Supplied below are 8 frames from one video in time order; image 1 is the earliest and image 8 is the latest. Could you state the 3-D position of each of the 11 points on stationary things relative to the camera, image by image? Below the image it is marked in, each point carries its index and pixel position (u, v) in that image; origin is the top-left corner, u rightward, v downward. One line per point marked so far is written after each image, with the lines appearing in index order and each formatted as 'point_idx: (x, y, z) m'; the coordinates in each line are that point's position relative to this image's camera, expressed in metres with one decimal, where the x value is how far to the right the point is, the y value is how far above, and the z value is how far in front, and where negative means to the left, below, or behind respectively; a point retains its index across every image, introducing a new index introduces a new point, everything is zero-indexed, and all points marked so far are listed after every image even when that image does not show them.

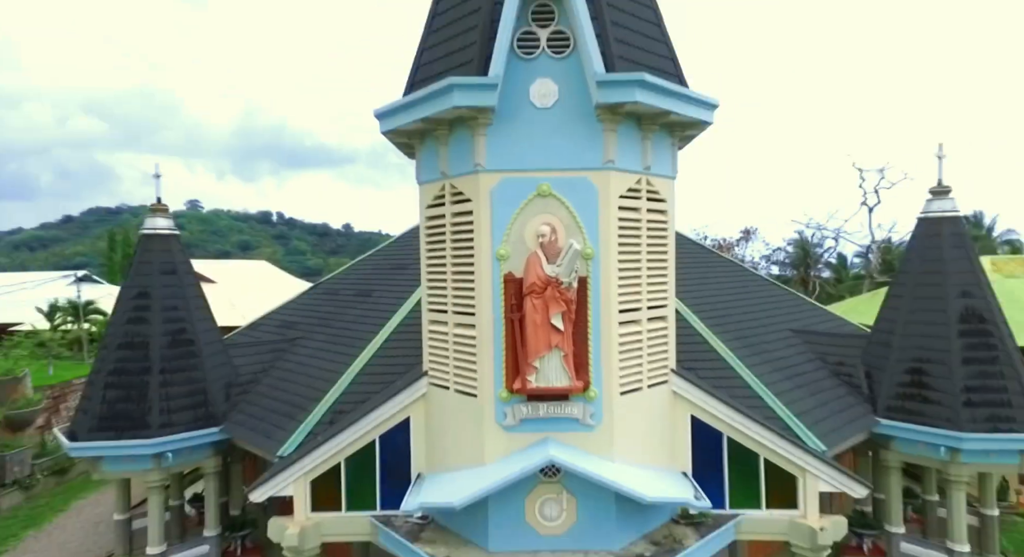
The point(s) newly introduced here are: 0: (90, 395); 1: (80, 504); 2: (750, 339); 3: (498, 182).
0: (-8.2, -2.3, +12.7) m
1: (-11.8, -6.0, +17.7) m
2: (+5.2, -1.2, +14.1) m
3: (-0.1, +1.1, +8.1) m
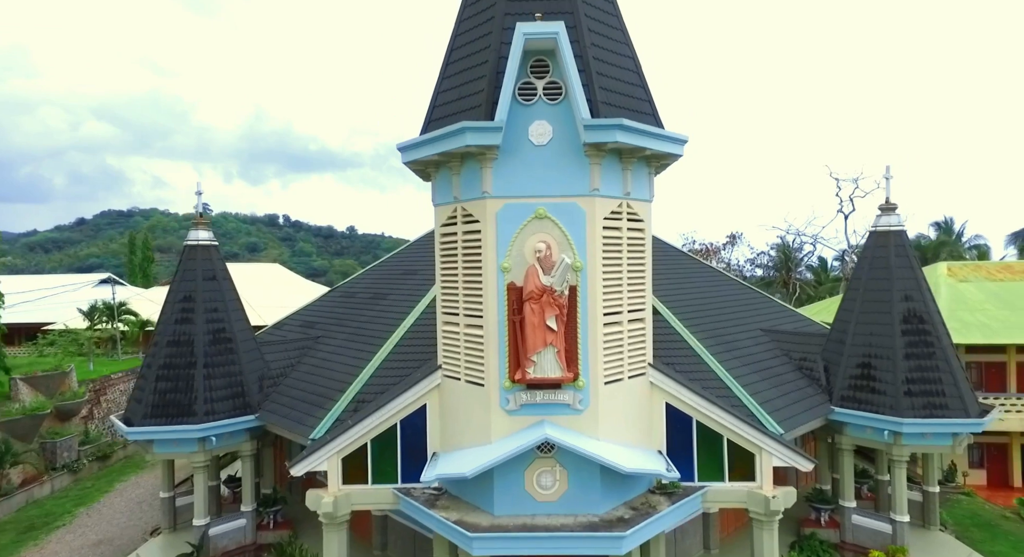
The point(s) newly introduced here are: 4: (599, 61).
0: (-8.3, -2.4, +14.6) m
1: (-11.8, -6.2, +19.6) m
2: (+5.1, -1.4, +15.9) m
3: (-0.2, +1.0, +10.0) m
4: (+1.3, +3.3, +10.2) m
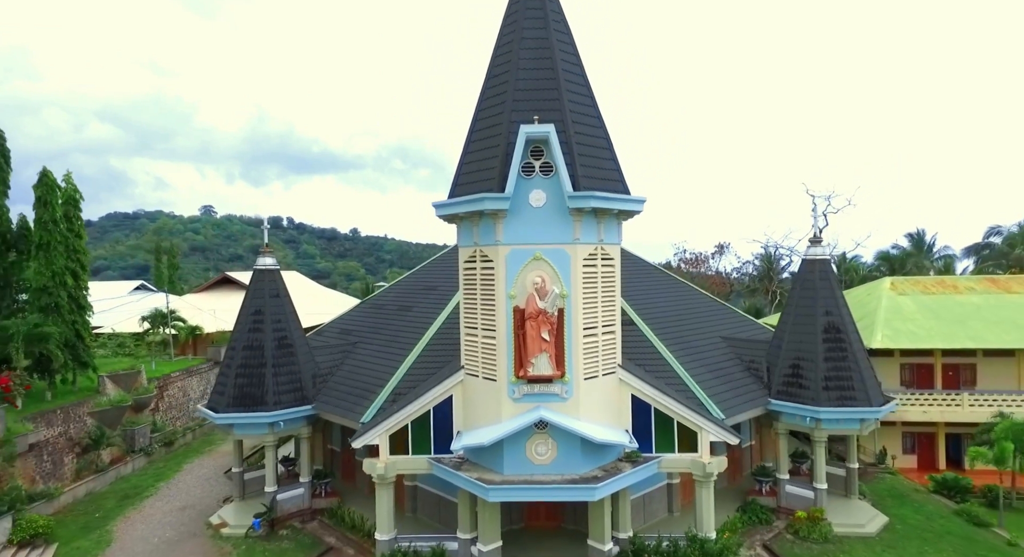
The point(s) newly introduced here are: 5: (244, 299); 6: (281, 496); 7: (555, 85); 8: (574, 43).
0: (-8.2, -3.0, +18.4) m
1: (-11.7, -6.7, +23.4) m
2: (+5.3, -1.9, +19.7) m
3: (-0.1, +0.5, +13.8) m
4: (+1.4, +2.8, +14.0) m
5: (-7.9, -0.5, +19.2) m
6: (-6.5, -6.1, +18.3) m
7: (+0.9, +4.1, +14.2) m
8: (+1.4, +5.3, +14.9) m
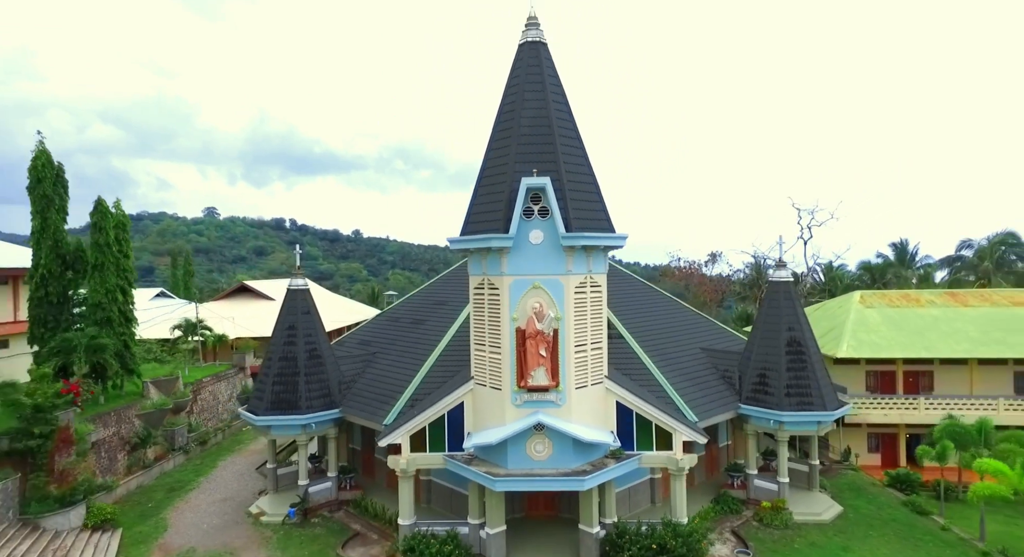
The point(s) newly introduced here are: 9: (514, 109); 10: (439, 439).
0: (-8.1, -3.6, +21.0) m
1: (-11.6, -7.3, +26.0) m
2: (+5.3, -2.5, +22.3) m
3: (0.0, -0.1, +16.4) m
4: (+1.5, +2.2, +16.6) m
5: (-7.8, -1.2, +21.8) m
6: (-6.4, -6.8, +20.9) m
7: (+1.0, +3.5, +16.8) m
8: (+1.4, +4.7, +17.5) m
9: (0.0, +4.4, +17.1) m
10: (-2.0, -4.4, +17.8) m
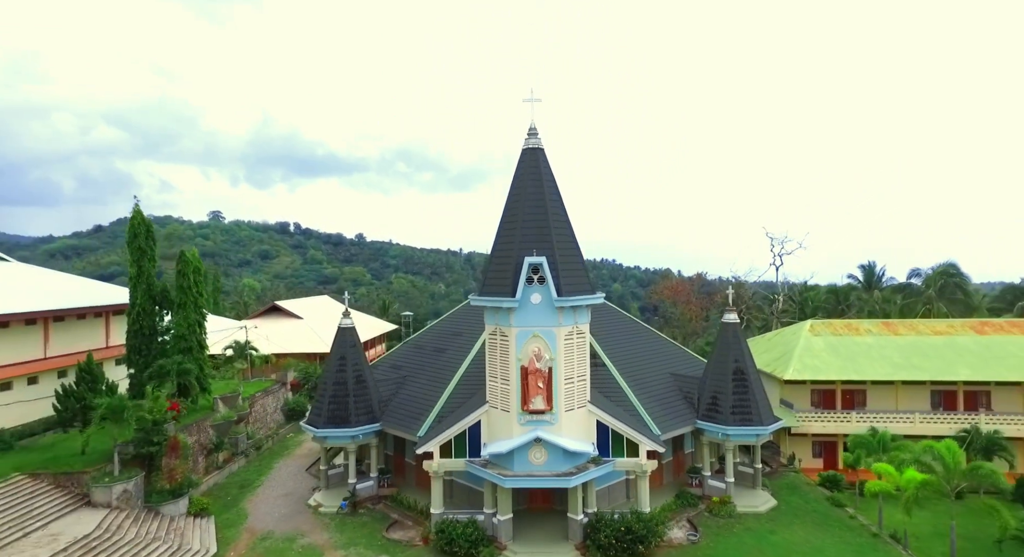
0: (-7.9, -5.3, +26.6) m
1: (-11.4, -9.0, +31.6) m
2: (+5.5, -4.2, +27.8) m
3: (+0.2, -1.8, +21.9) m
4: (+1.7, +0.5, +22.1) m
5: (-7.6, -2.9, +27.3) m
6: (-6.2, -8.4, +26.4) m
7: (+1.2, +1.8, +22.4) m
8: (+1.6, +3.0, +23.1) m
9: (+0.2, +2.8, +22.7) m
10: (-1.8, -6.1, +23.4) m
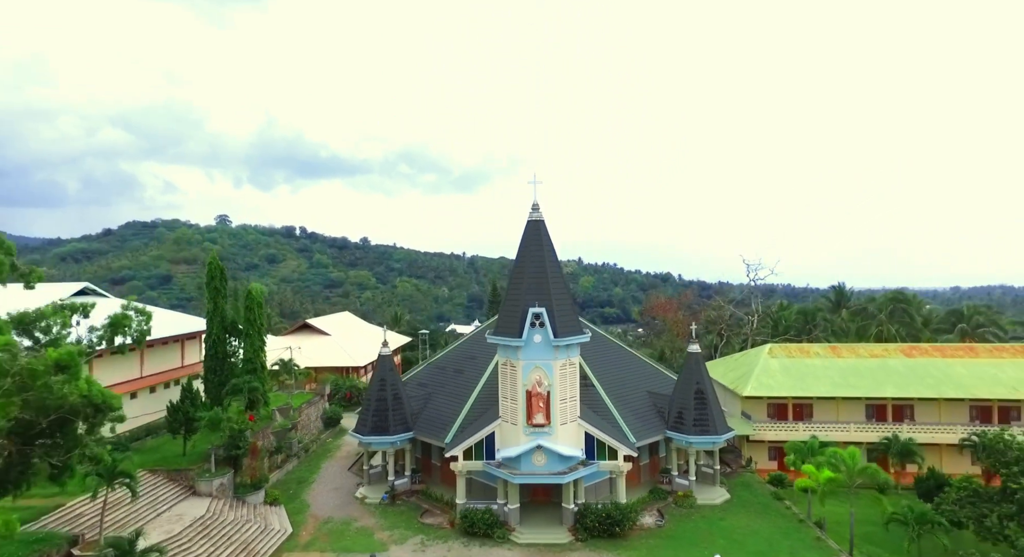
0: (-7.5, -7.2, +33.2) m
1: (-11.0, -10.9, +38.2) m
2: (+5.9, -6.2, +34.4) m
3: (+0.5, -3.7, +28.5) m
4: (+2.0, -1.5, +28.7) m
5: (-7.2, -4.8, +34.0) m
6: (-5.9, -10.4, +33.1) m
7: (+1.6, -0.1, +29.0) m
8: (+2.0, +1.1, +29.7) m
9: (+0.6, +0.8, +29.3) m
10: (-1.5, -8.0, +30.0) m
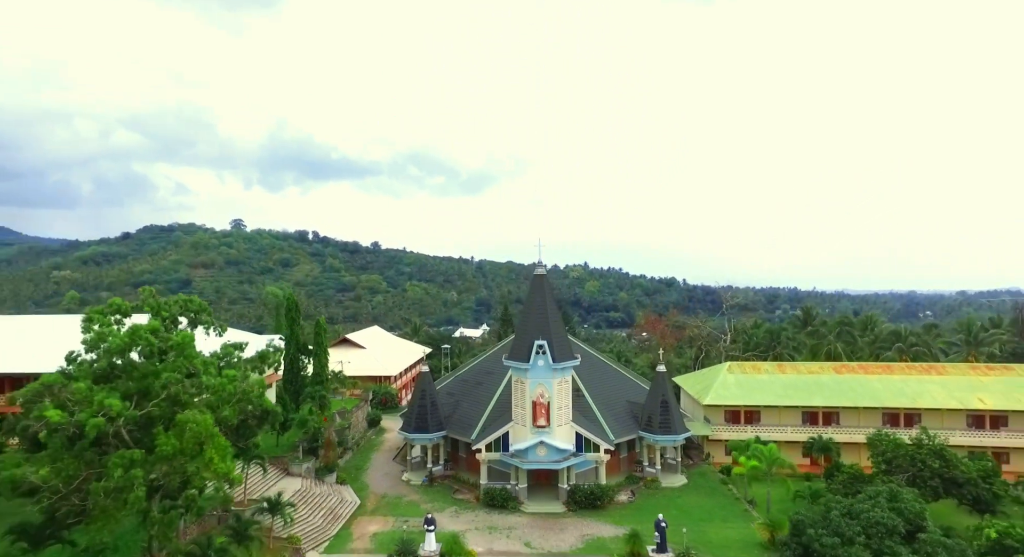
0: (-6.9, -9.5, +43.6) m
1: (-10.4, -13.3, +48.6) m
2: (+6.5, -8.6, +44.6) m
3: (+1.1, -6.1, +38.8) m
4: (+2.7, -3.8, +39.0) m
5: (-6.6, -7.1, +44.3) m
6: (-5.3, -12.7, +43.4) m
7: (+2.2, -2.5, +39.3) m
8: (+2.6, -1.3, +39.9) m
9: (+1.2, -1.5, +39.6) m
10: (-0.9, -10.4, +40.2) m
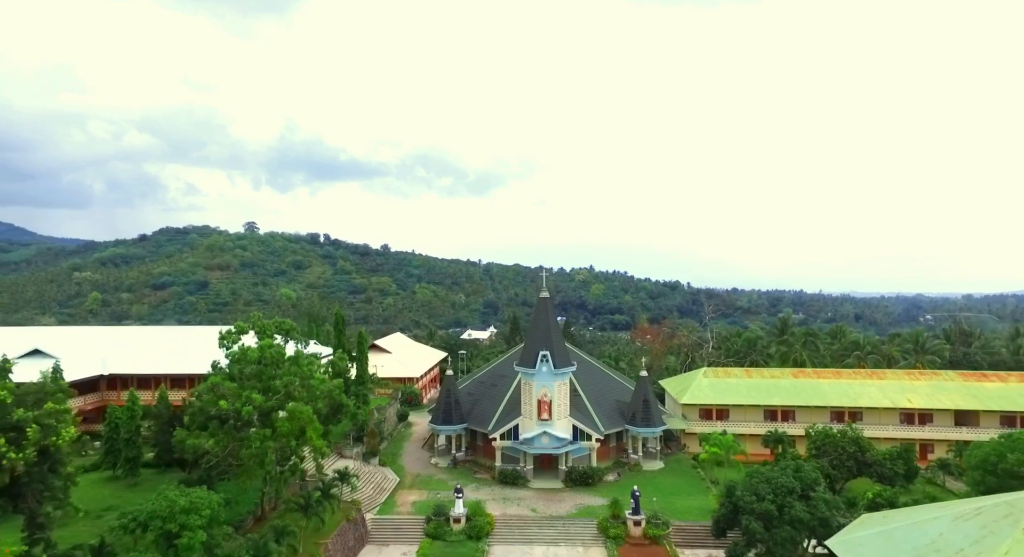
0: (-6.2, -11.2, +53.2) m
1: (-9.6, -14.9, +58.3) m
2: (+7.3, -10.3, +54.1) m
3: (+1.8, -7.8, +48.3) m
4: (+3.4, -5.5, +48.5) m
5: (-5.8, -8.8, +53.9) m
6: (-4.6, -14.3, +53.0) m
7: (+2.9, -4.2, +48.8) m
8: (+3.3, -3.0, +49.5) m
9: (+1.9, -3.2, +49.1) m
10: (-0.2, -12.0, +49.8) m
